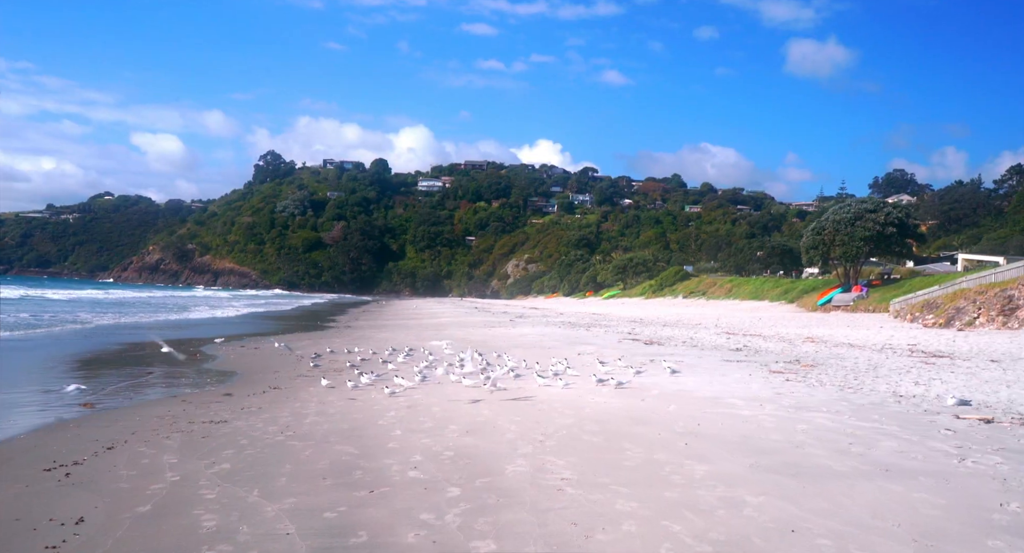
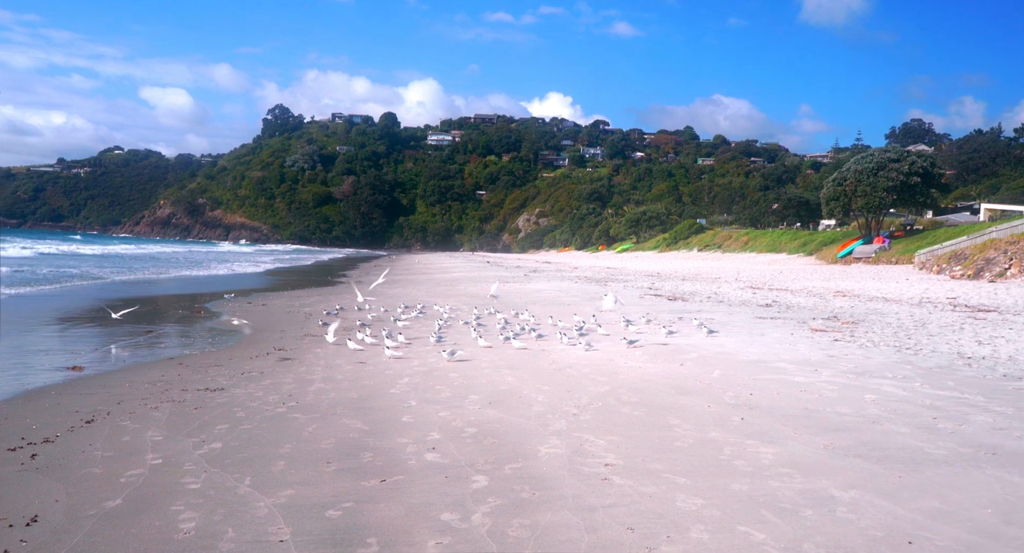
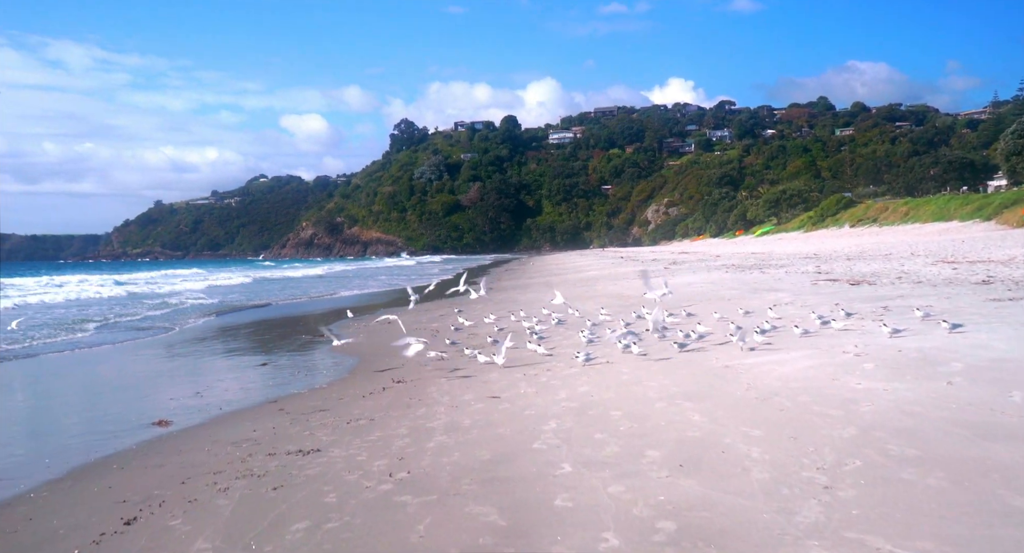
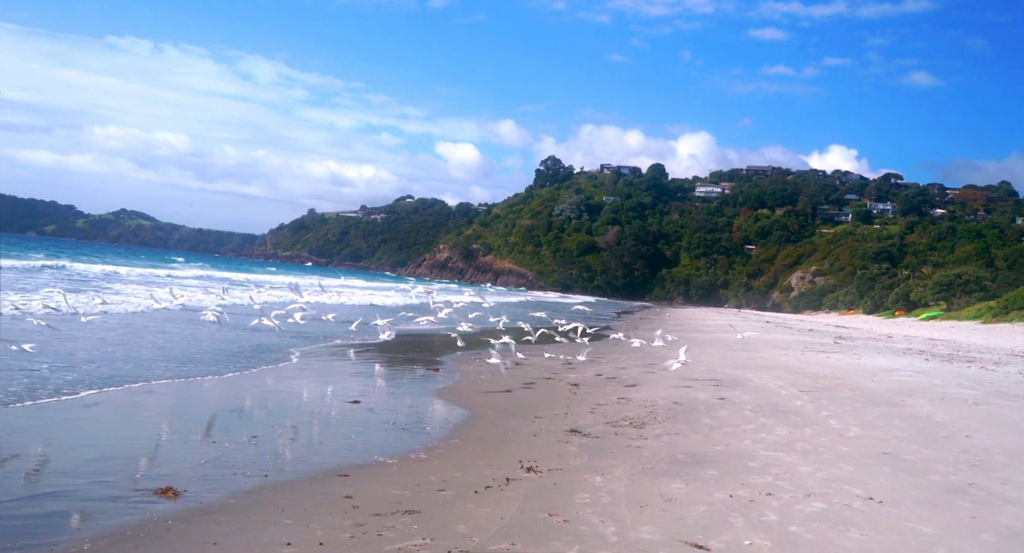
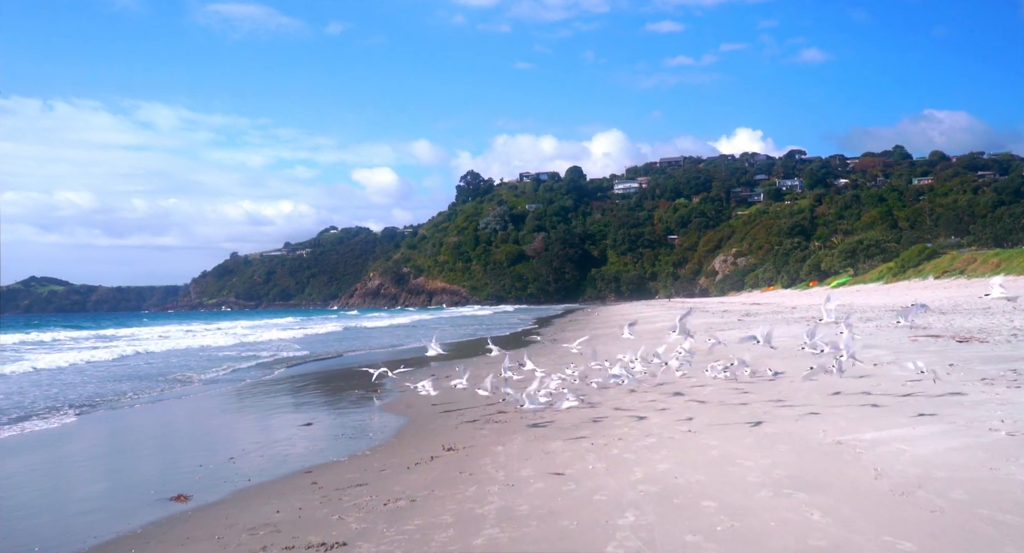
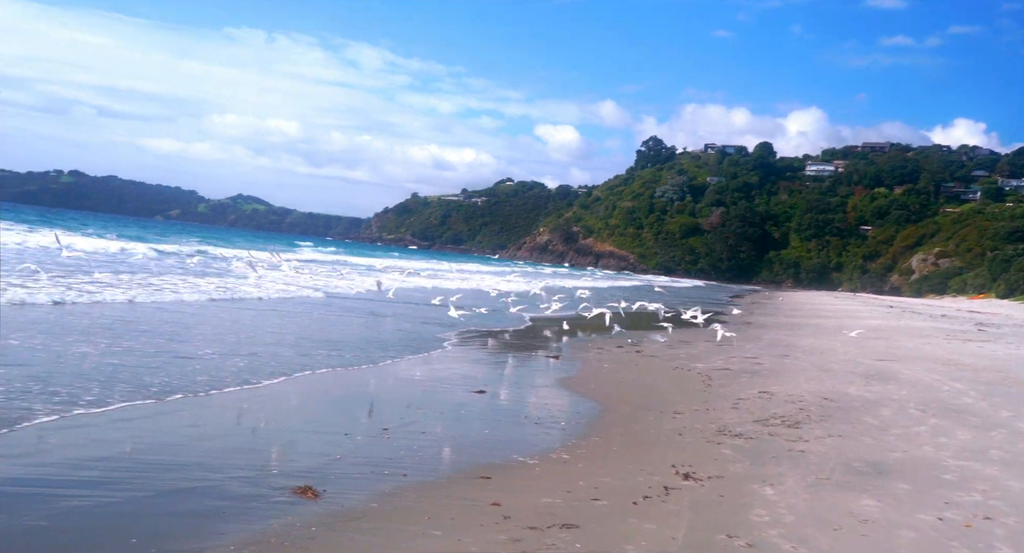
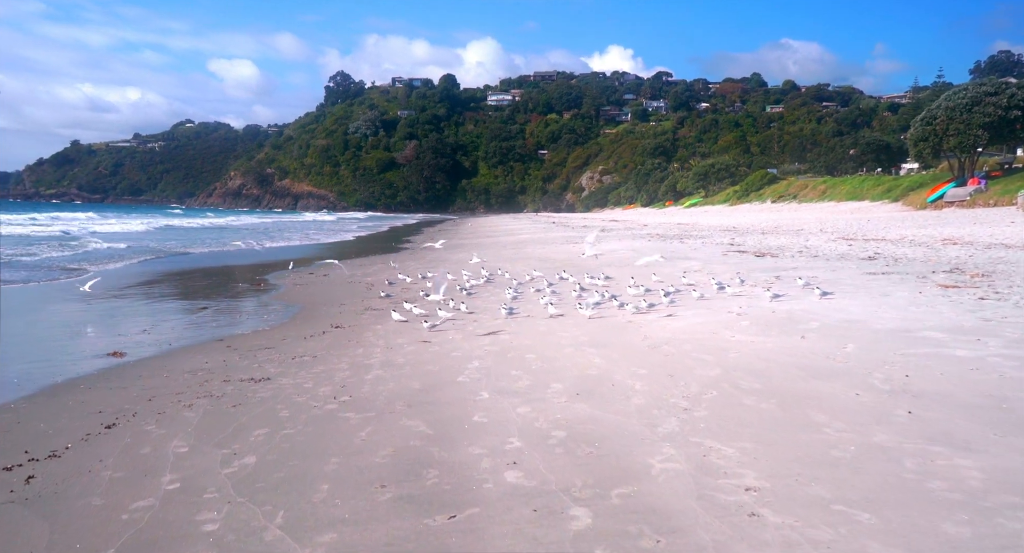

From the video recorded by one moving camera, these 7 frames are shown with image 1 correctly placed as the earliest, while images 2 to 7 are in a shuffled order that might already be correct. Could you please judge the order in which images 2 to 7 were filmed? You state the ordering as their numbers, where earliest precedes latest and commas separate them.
2, 7, 3, 5, 4, 6
